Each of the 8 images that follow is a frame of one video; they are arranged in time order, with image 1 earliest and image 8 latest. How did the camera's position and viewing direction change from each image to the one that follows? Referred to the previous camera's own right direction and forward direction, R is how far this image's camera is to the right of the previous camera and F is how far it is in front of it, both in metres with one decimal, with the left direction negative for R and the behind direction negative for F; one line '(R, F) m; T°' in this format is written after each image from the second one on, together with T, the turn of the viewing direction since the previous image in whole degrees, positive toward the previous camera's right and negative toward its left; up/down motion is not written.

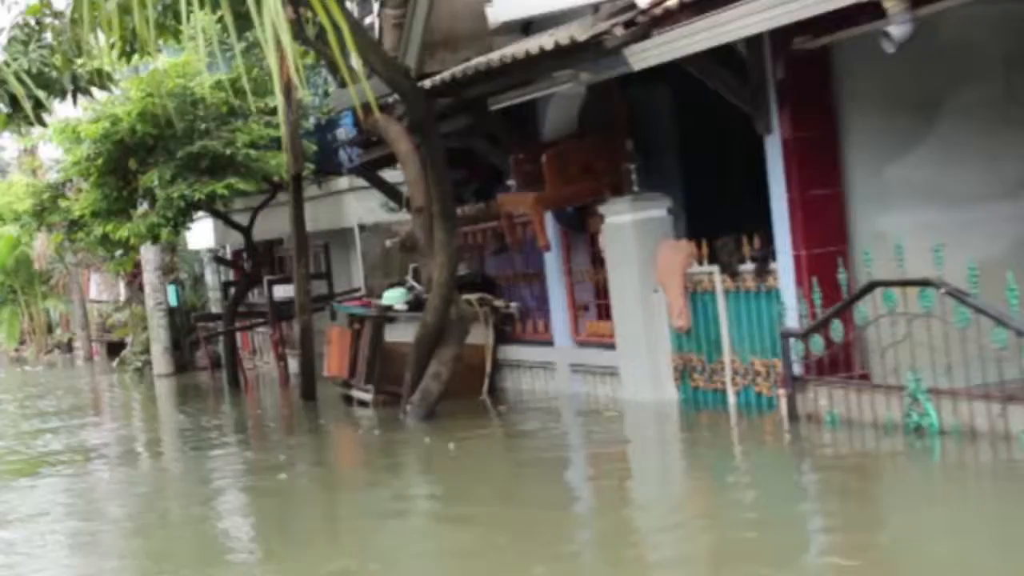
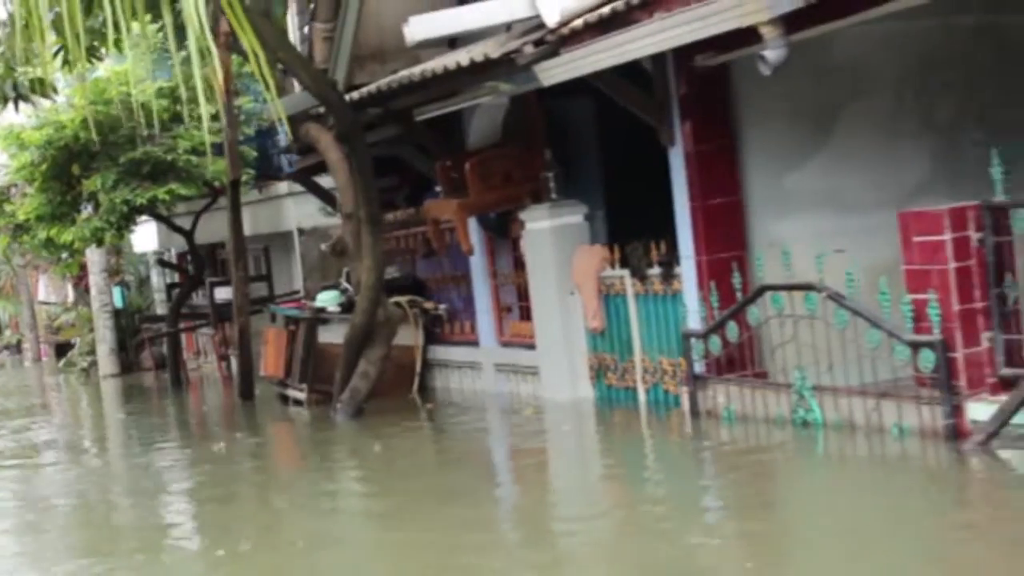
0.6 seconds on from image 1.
(+0.2, -0.5) m; +1°
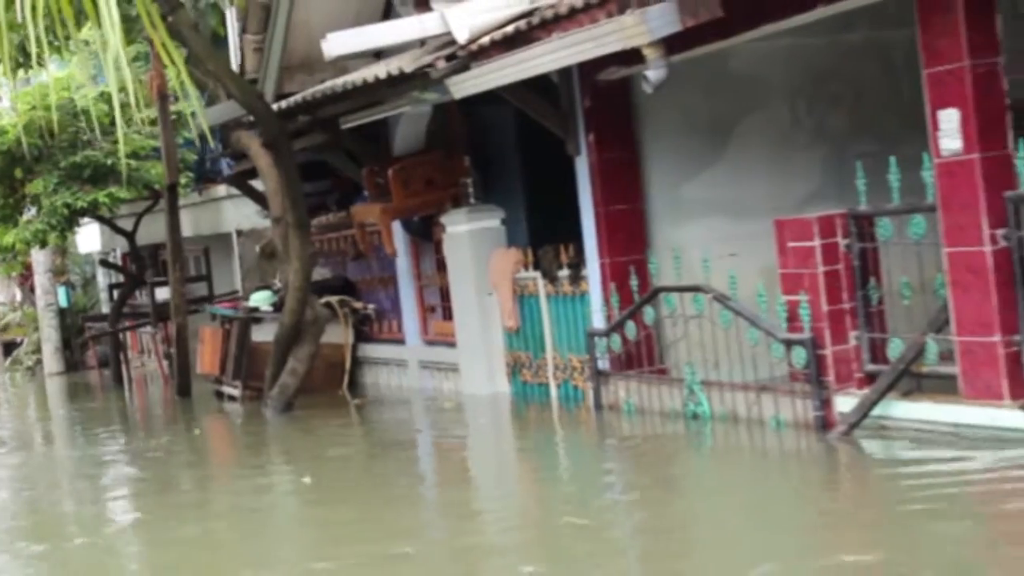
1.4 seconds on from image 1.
(+0.2, -0.5) m; +1°
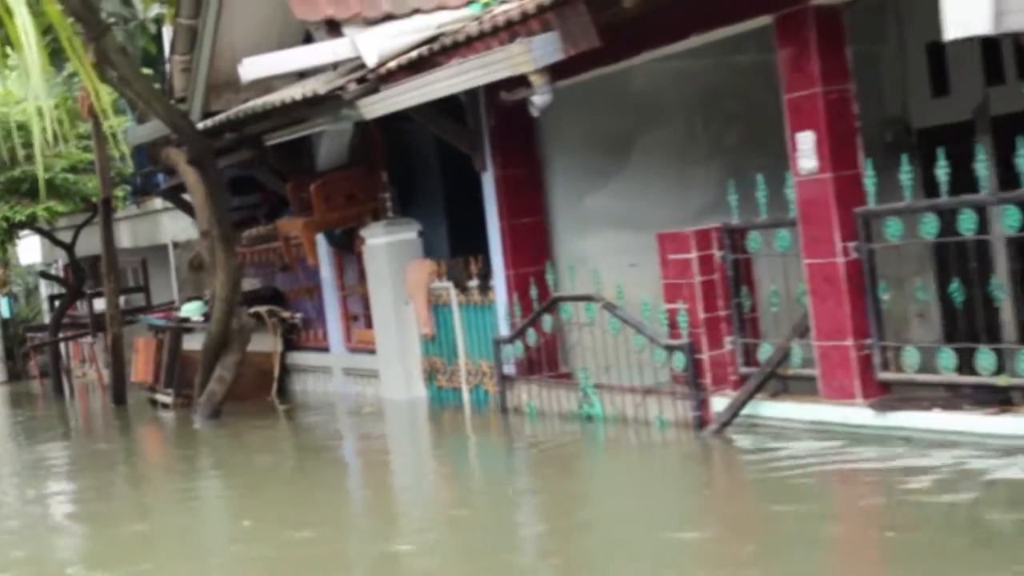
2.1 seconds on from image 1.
(+0.2, -0.5) m; +1°
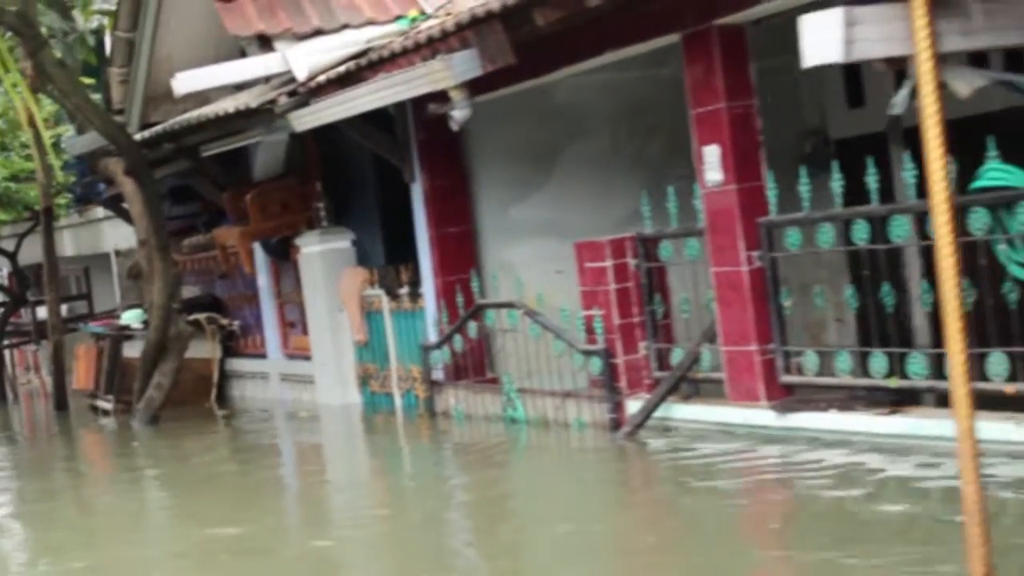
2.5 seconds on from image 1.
(+0.1, -0.3) m; +1°
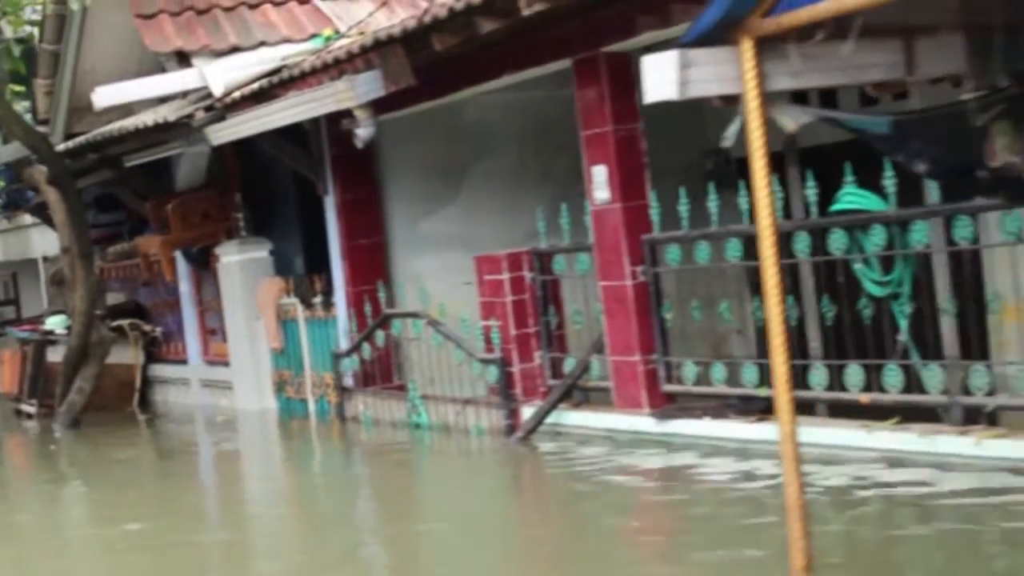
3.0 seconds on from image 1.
(+0.2, -0.4) m; +2°
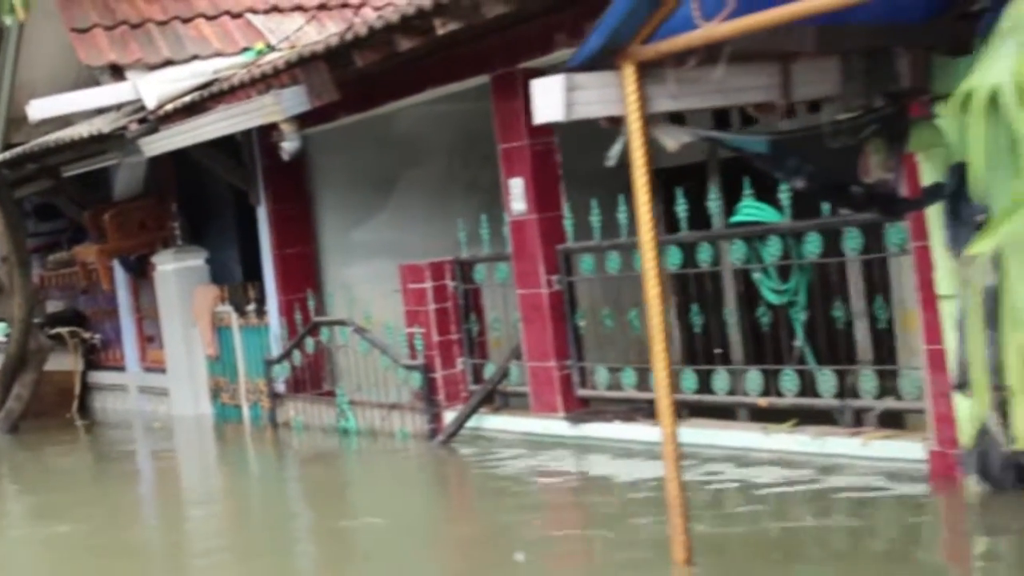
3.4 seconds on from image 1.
(+0.1, -0.3) m; +1°
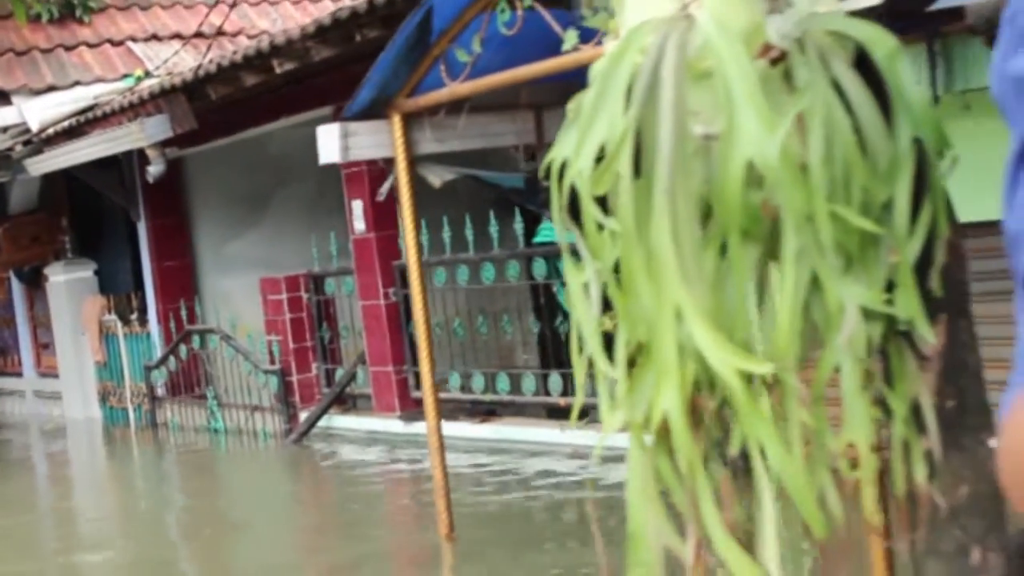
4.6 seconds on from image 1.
(+0.4, -0.8) m; +2°
